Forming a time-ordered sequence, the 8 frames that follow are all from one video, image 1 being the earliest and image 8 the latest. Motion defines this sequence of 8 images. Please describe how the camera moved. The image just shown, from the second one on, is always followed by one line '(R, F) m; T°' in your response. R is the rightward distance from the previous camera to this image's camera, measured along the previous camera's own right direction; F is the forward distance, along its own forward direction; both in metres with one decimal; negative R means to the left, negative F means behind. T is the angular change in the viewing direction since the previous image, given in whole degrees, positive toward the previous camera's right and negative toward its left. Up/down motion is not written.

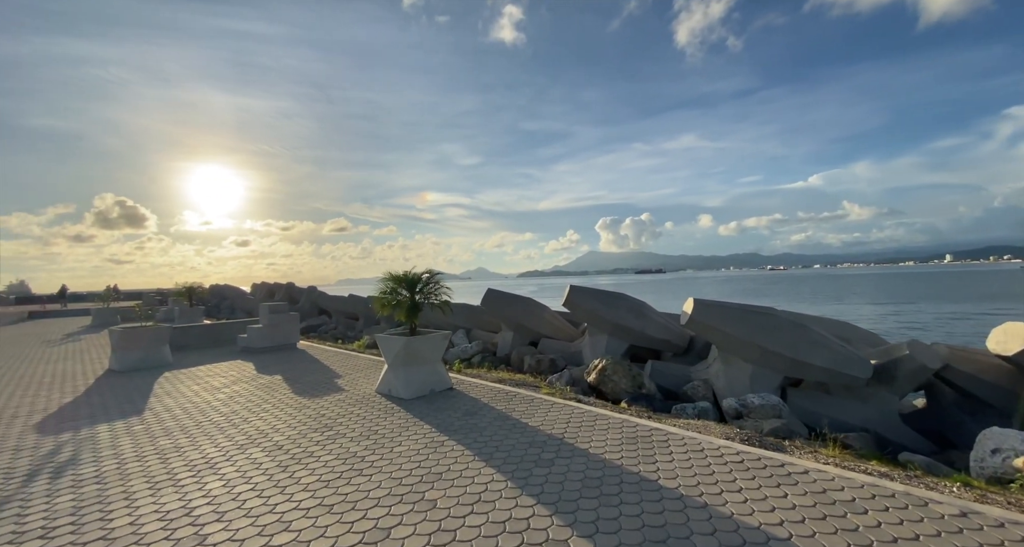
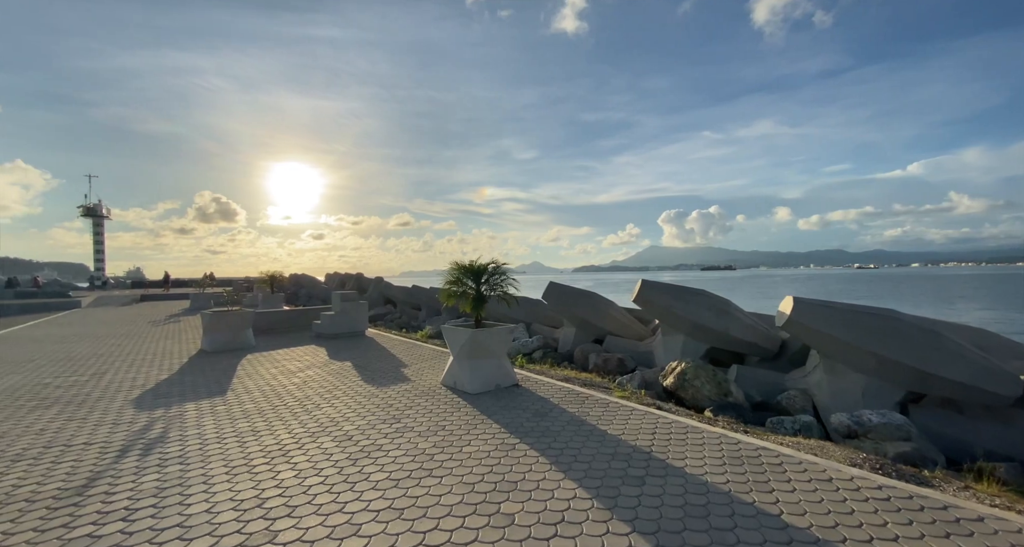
(-0.1, +0.2) m; -7°
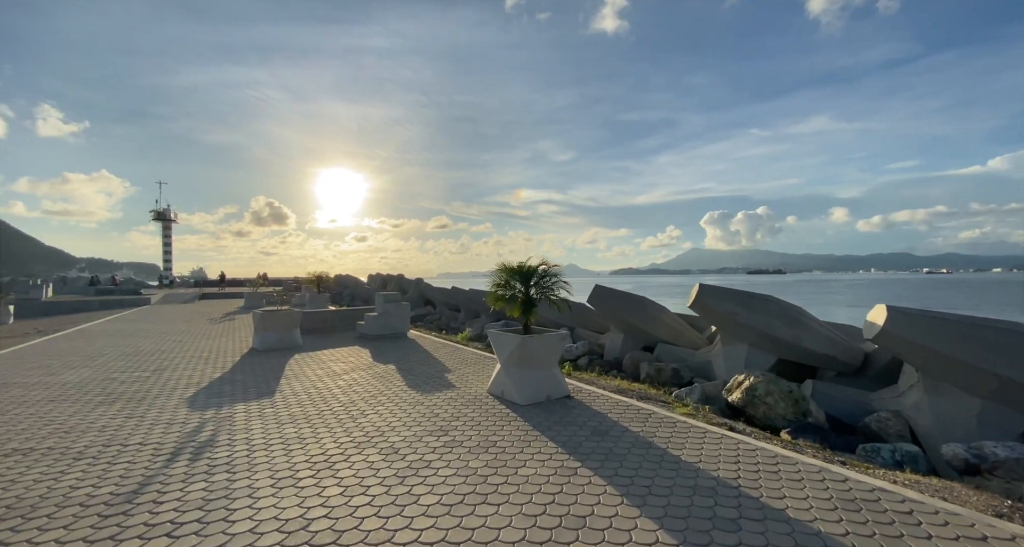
(-0.1, +0.2) m; -5°
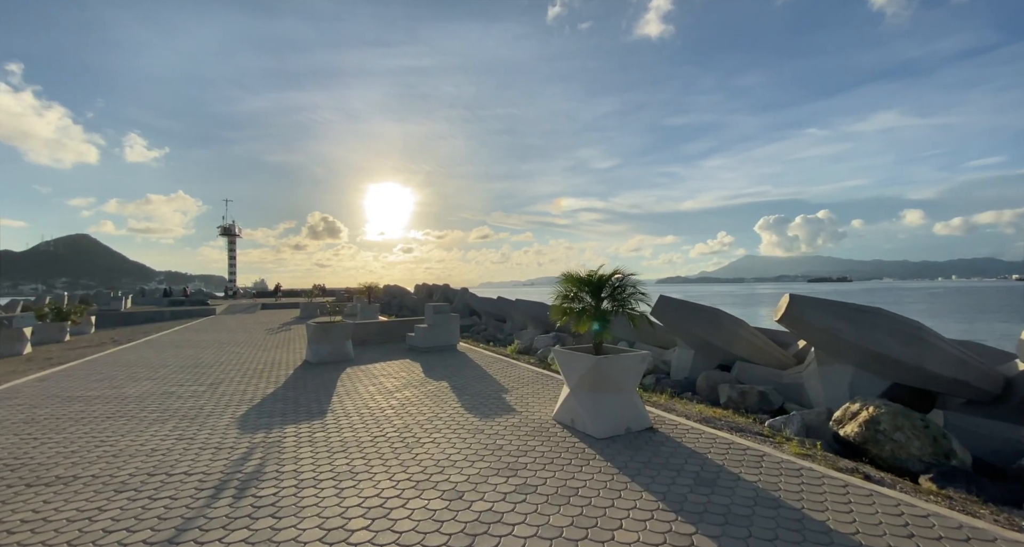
(-0.2, +0.4) m; -5°
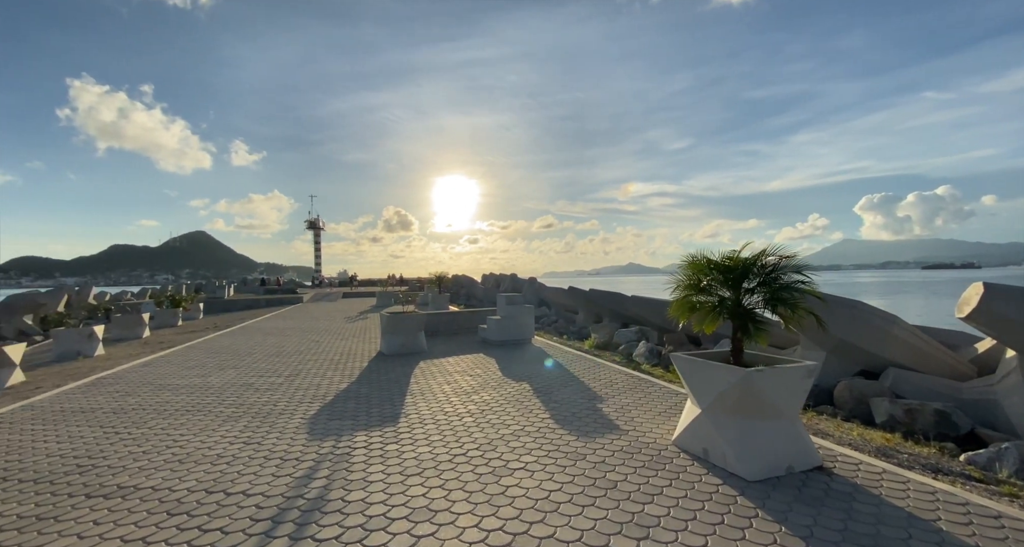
(-0.3, +0.7) m; -8°
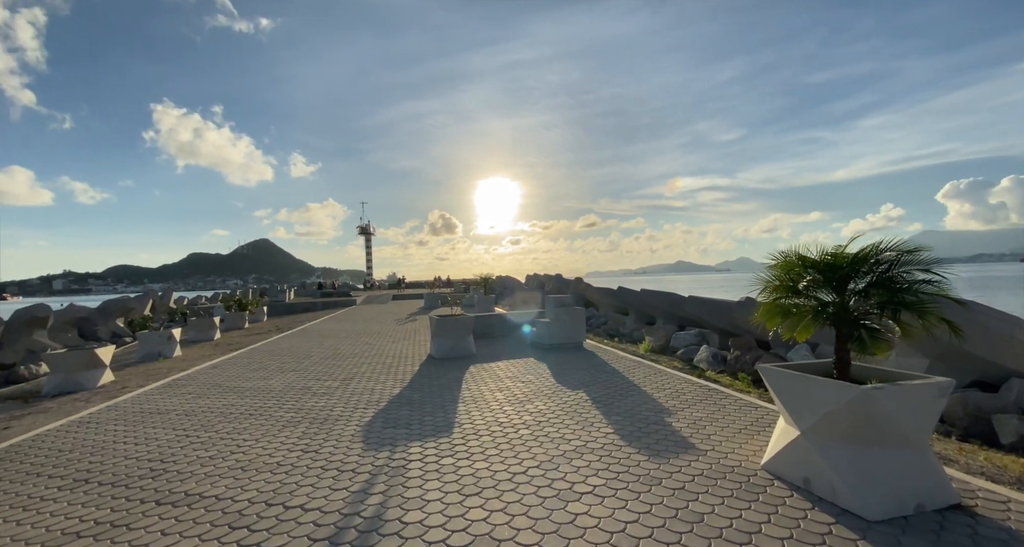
(-0.1, +0.3) m; -5°
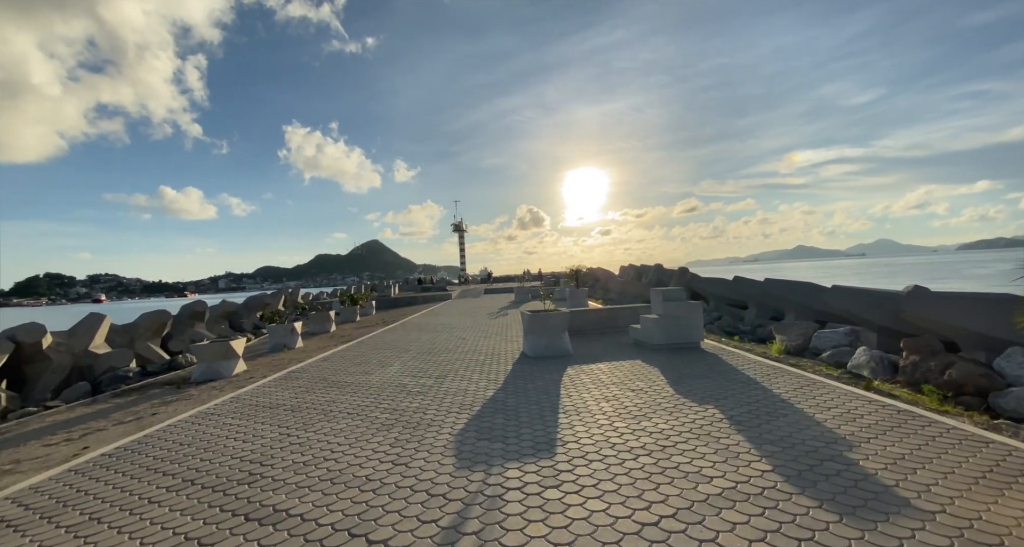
(-0.1, +0.8) m; -11°
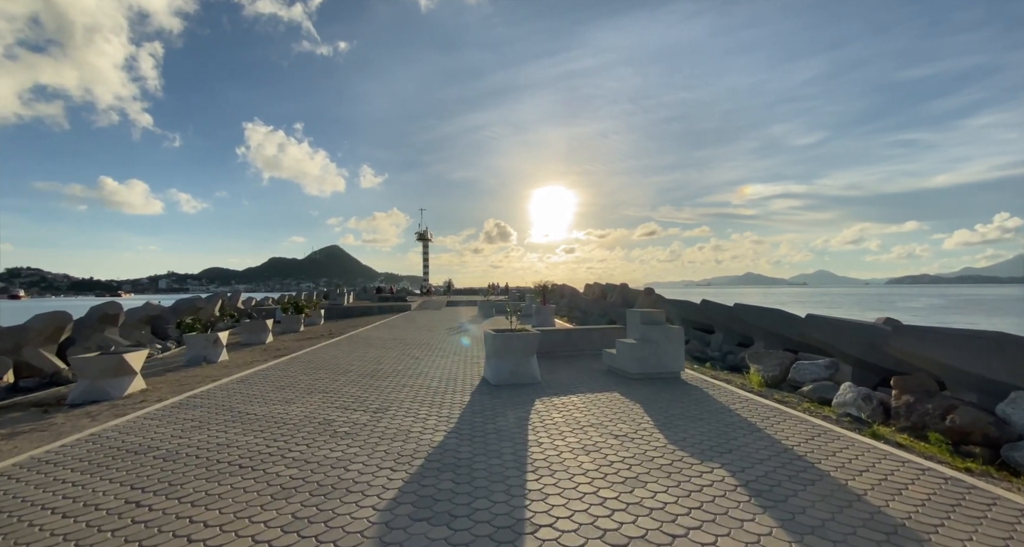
(0.0, +0.8) m; +4°
